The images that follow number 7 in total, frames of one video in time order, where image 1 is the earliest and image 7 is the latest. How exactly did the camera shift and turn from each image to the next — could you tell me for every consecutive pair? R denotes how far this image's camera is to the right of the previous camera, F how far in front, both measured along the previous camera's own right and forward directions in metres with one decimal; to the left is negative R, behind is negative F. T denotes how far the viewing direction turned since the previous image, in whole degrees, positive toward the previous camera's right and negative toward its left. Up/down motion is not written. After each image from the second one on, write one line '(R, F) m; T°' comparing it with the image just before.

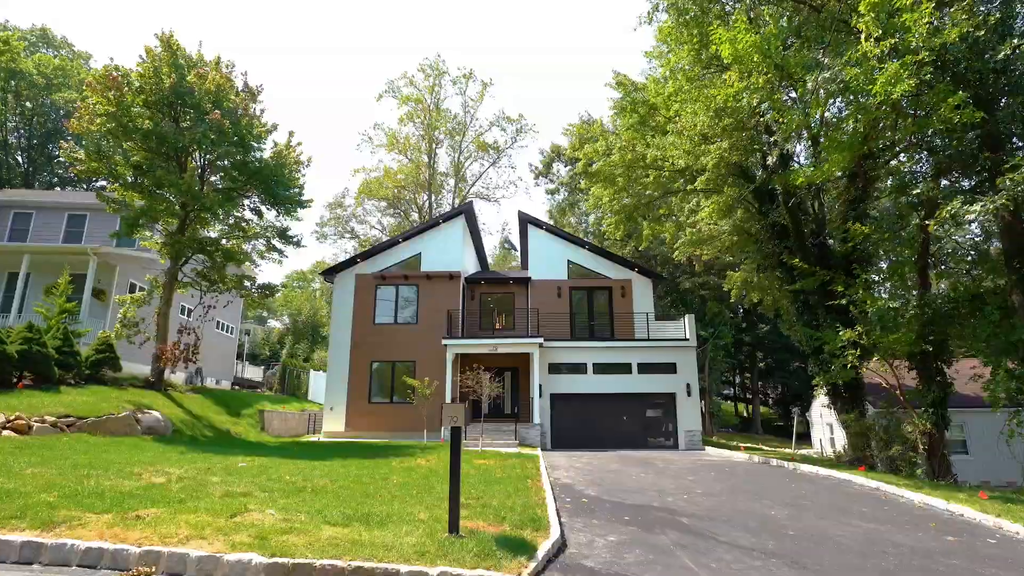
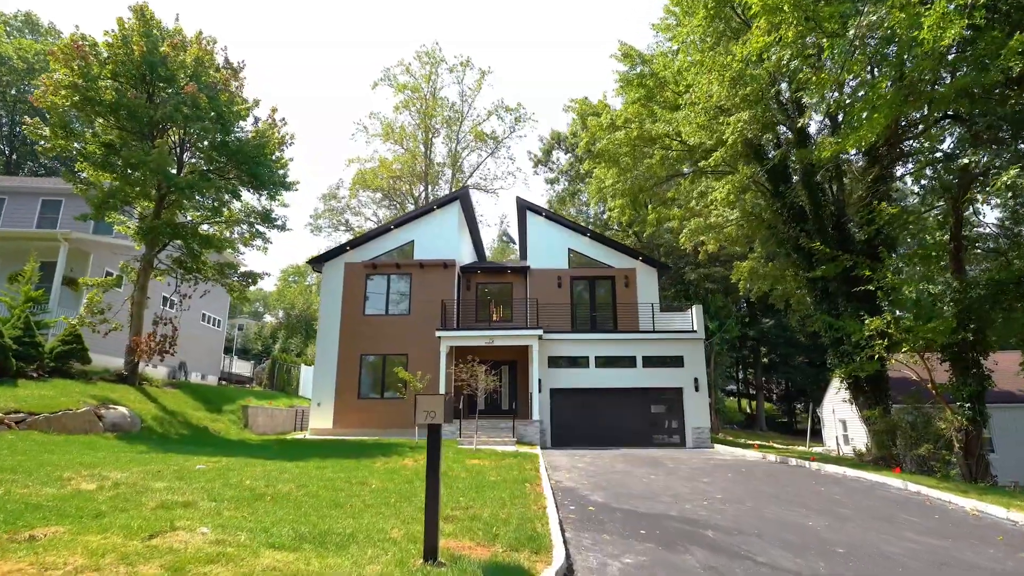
(0.0, +1.2) m; 0°
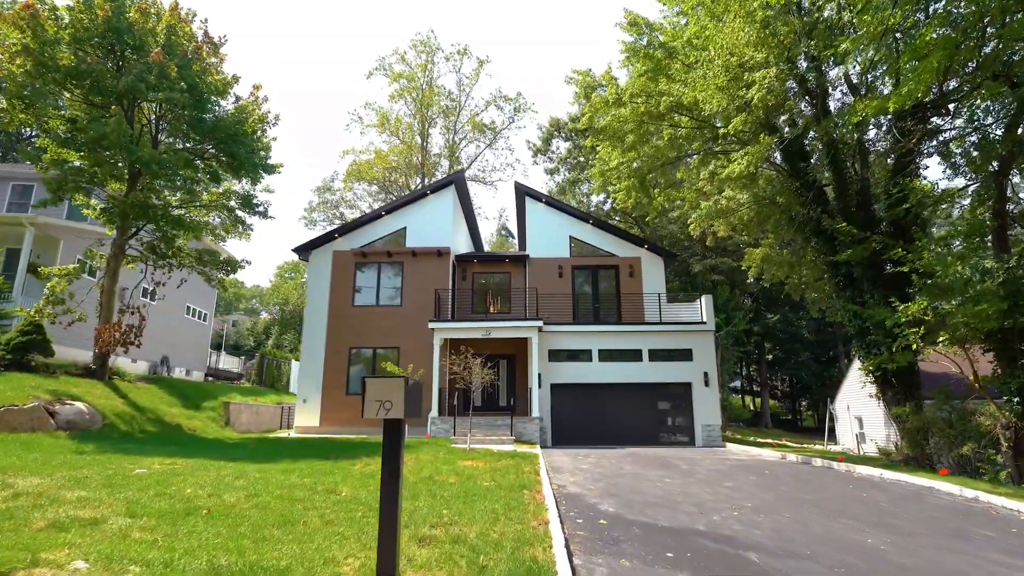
(+0.1, +1.3) m; 0°
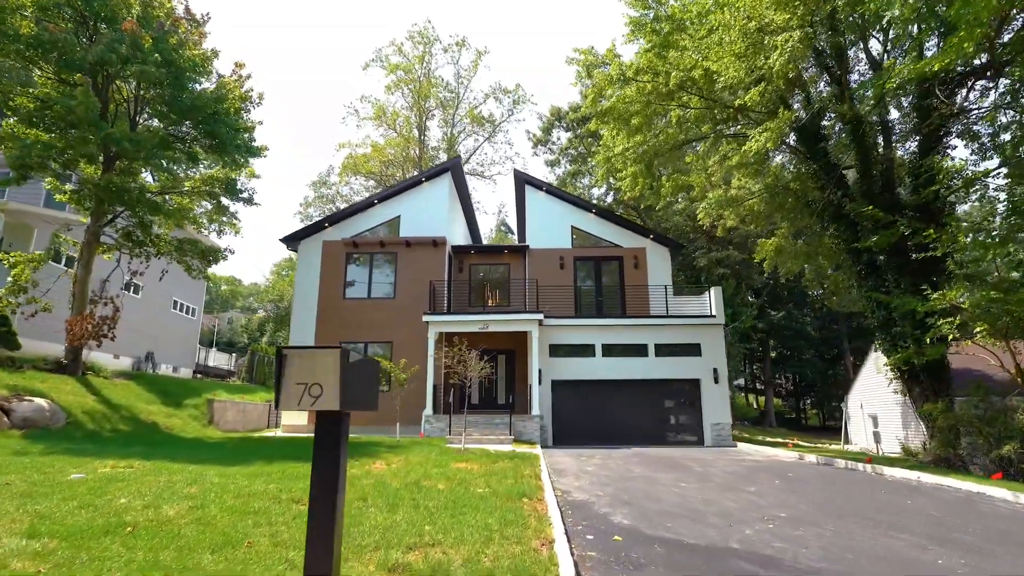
(0.0, +1.0) m; 0°
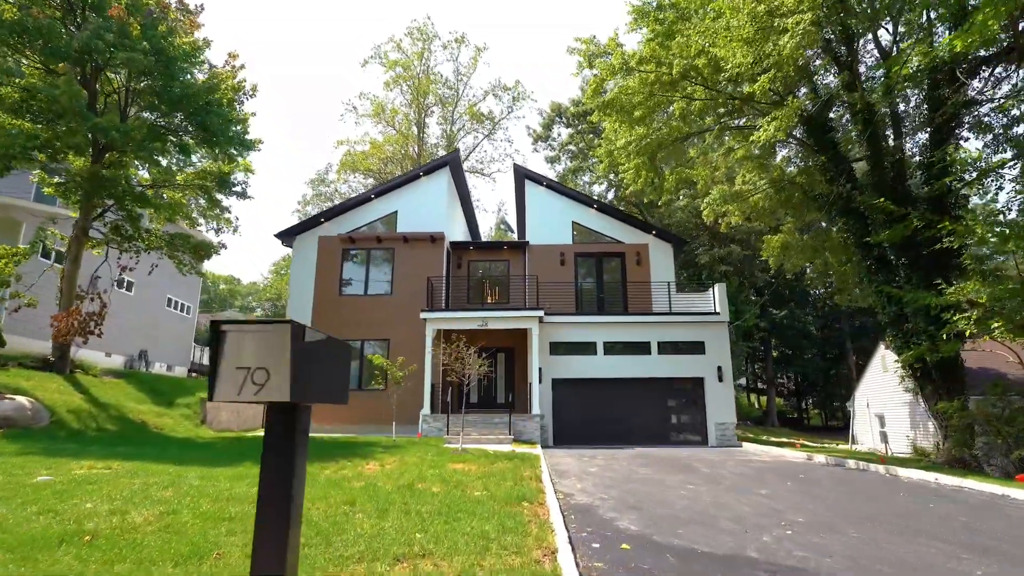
(0.0, +0.4) m; 0°
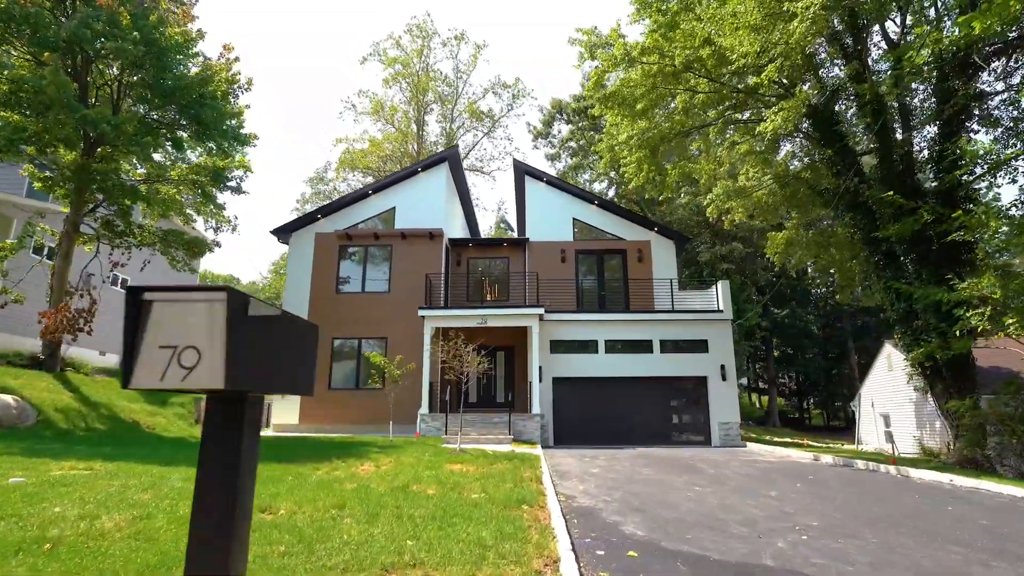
(0.0, +0.3) m; 0°
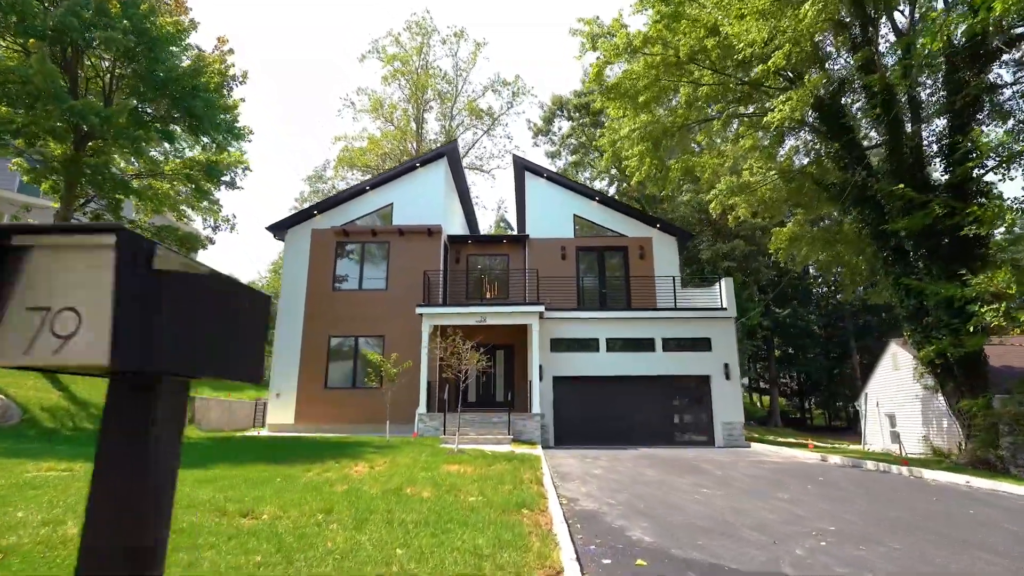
(0.0, +0.3) m; 0°
